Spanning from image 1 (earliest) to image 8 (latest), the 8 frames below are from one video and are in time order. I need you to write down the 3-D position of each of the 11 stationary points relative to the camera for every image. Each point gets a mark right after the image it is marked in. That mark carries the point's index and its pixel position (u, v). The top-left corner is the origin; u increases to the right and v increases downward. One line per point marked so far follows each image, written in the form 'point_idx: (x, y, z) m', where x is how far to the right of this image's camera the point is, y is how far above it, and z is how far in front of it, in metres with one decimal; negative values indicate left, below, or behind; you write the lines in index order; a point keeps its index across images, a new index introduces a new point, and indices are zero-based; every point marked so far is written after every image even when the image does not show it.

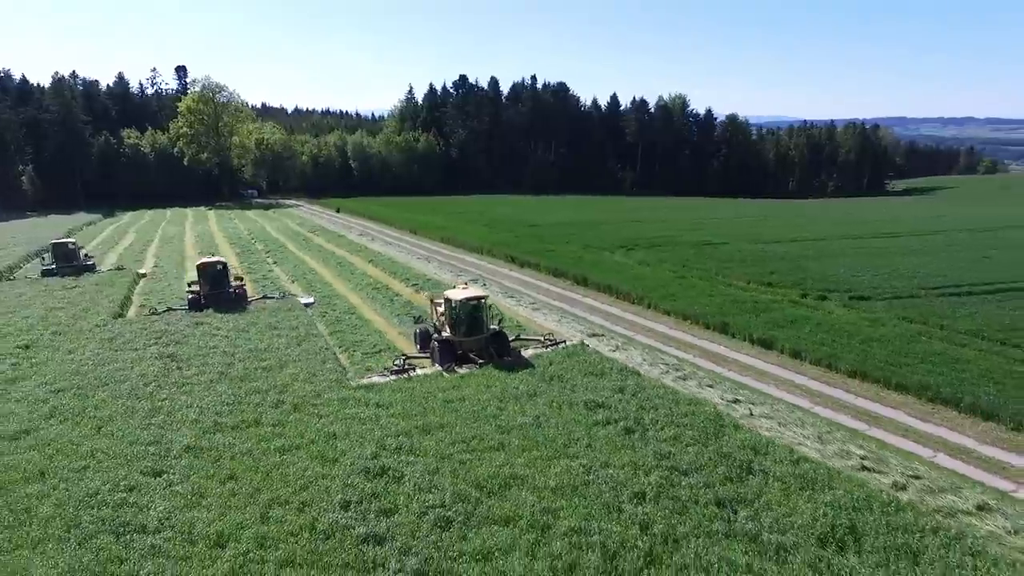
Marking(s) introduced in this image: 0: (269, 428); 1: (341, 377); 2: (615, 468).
0: (-5.2, -2.9, +13.1) m
1: (-4.5, -2.3, +16.1) m
2: (+1.9, -3.2, +11.0) m
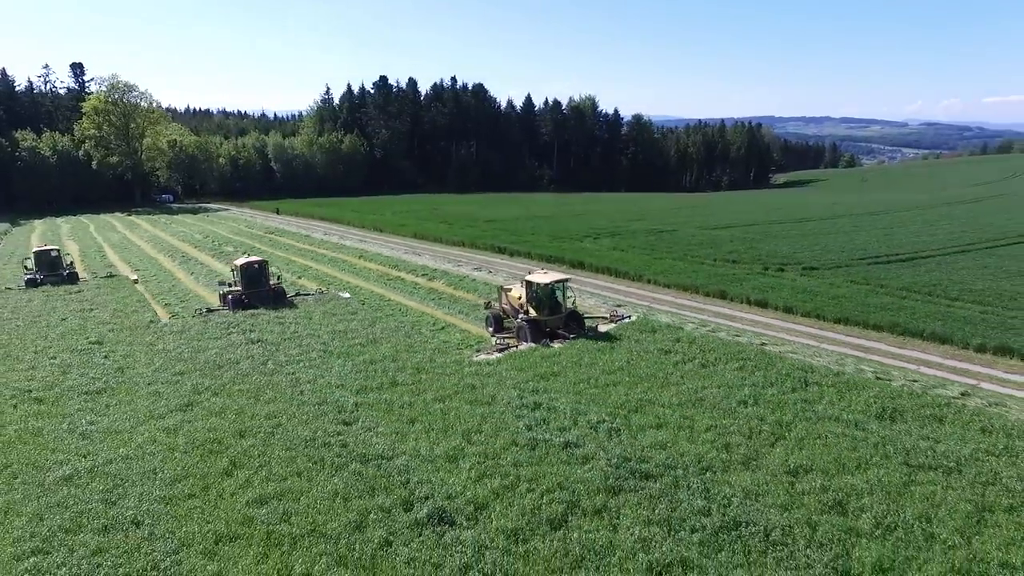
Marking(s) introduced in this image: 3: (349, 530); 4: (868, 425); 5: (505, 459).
0: (-2.5, -2.4, +15.4) m
1: (-2.3, -1.8, +18.6) m
2: (+4.8, -2.3, +14.5) m
3: (-2.5, -3.9, +9.8) m
4: (+7.4, -2.7, +12.4) m
5: (-0.1, -3.3, +11.6) m
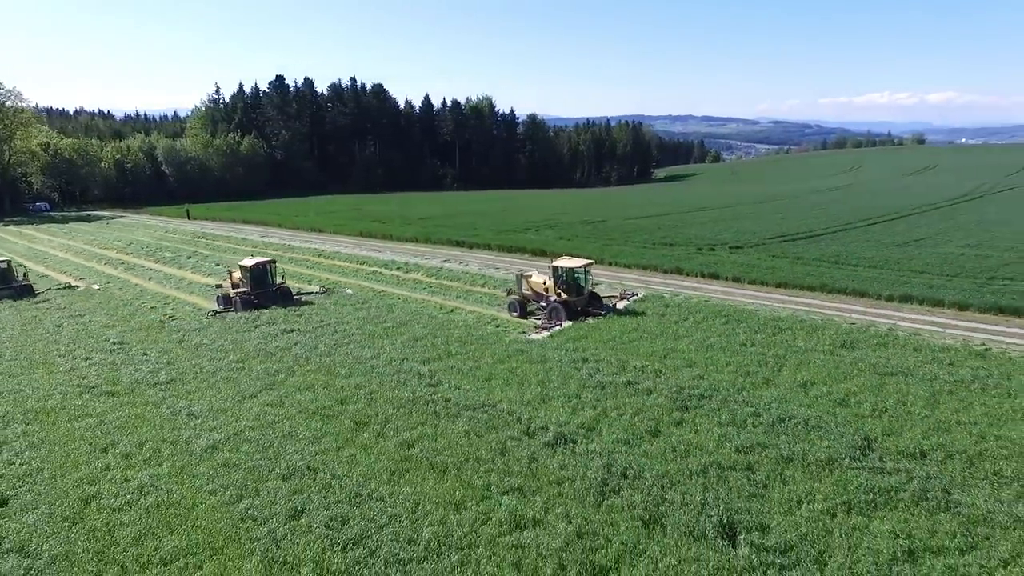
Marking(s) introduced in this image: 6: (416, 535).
0: (-1.3, -1.9, +17.8) m
1: (-1.7, -1.2, +20.9) m
2: (+6.1, -1.4, +18.1) m
3: (-0.2, -3.3, +12.2) m
4: (+9.0, -1.7, +16.6) m
5: (+1.8, -2.6, +14.5) m
6: (-1.4, -4.0, +9.8) m
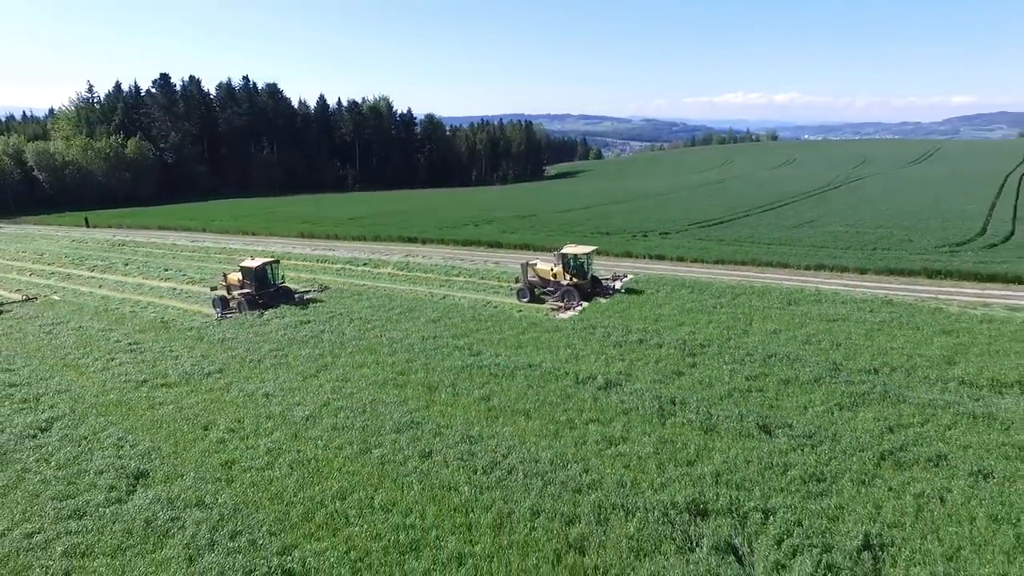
0: (-0.8, -1.3, +20.2) m
1: (-1.8, -0.7, +23.1) m
2: (+6.4, -0.5, +21.8) m
3: (+1.3, -2.7, +14.9) m
4: (+9.5, -0.6, +20.8) m
5: (+2.9, -1.9, +17.5) m
6: (+0.6, -3.4, +12.3) m
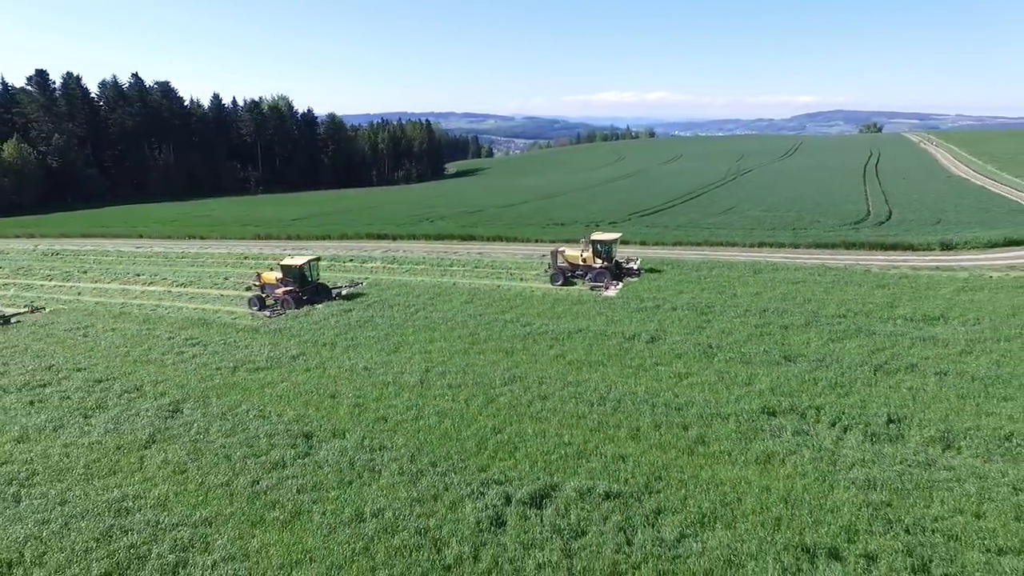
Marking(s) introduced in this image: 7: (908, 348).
0: (+0.3, -0.7, +23.2) m
1: (-1.2, -0.1, +25.9) m
2: (+7.1, +0.6, +26.0) m
3: (+3.4, -1.9, +18.3) m
4: (+10.3, +0.6, +25.6) m
5: (+4.5, -1.0, +21.2) m
6: (+3.2, -2.6, +15.7) m
7: (+11.4, -1.7, +17.5) m
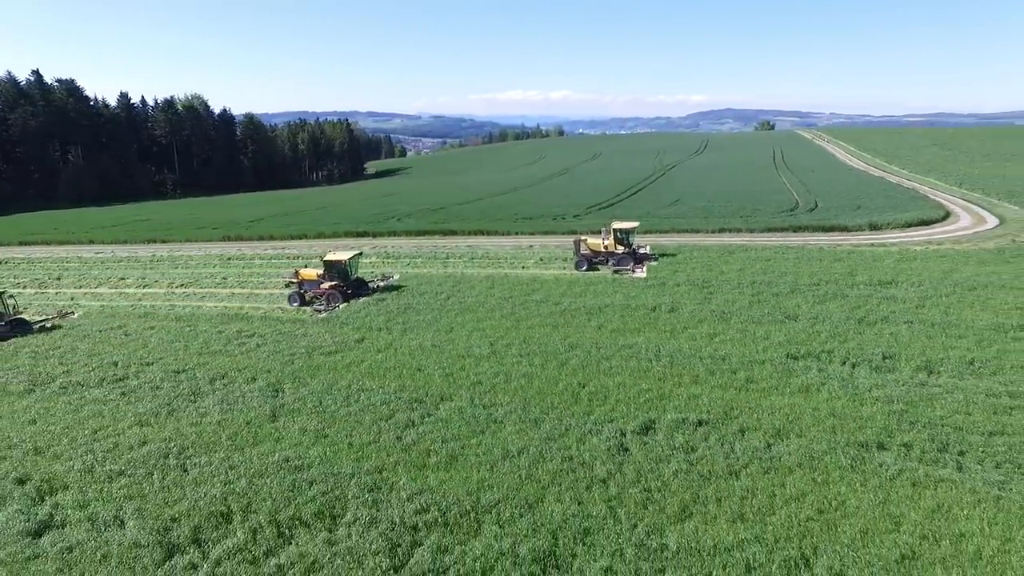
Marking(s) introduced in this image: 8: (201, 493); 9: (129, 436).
0: (+1.2, 0.0, +25.7) m
1: (-0.7, +0.5, +28.3) m
2: (+7.4, +1.5, +29.5) m
3: (+5.0, -1.1, +21.4) m
4: (+10.7, +1.6, +29.6) m
5: (+5.6, -0.2, +24.3) m
6: (+5.1, -1.9, +18.8) m
7: (+13.0, -0.6, +21.7) m
8: (-6.4, -4.2, +12.6) m
9: (-9.4, -3.6, +15.0) m
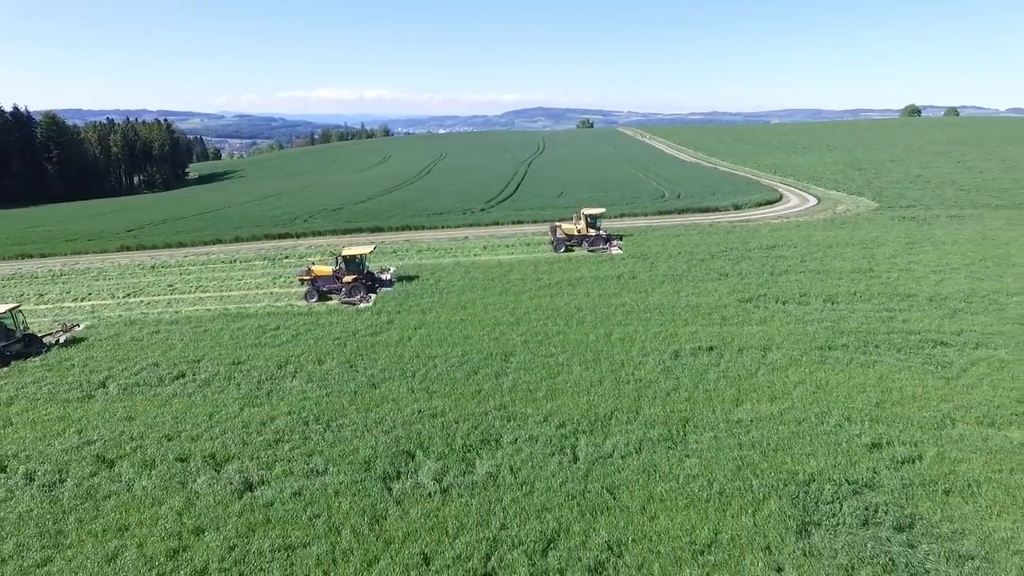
0: (0.0, +0.9, +29.6) m
1: (-2.5, +1.2, +31.5) m
2: (+4.9, +2.8, +34.9) m
3: (+4.9, +0.1, +26.4) m
4: (+8.0, +3.2, +35.8) m
5: (+4.6, +1.1, +29.4) m
6: (+5.8, -0.6, +23.9) m
7: (+12.5, +1.2, +28.9) m
8: (-3.5, -3.8, +14.9) m
9: (-7.1, -3.4, +16.5) m
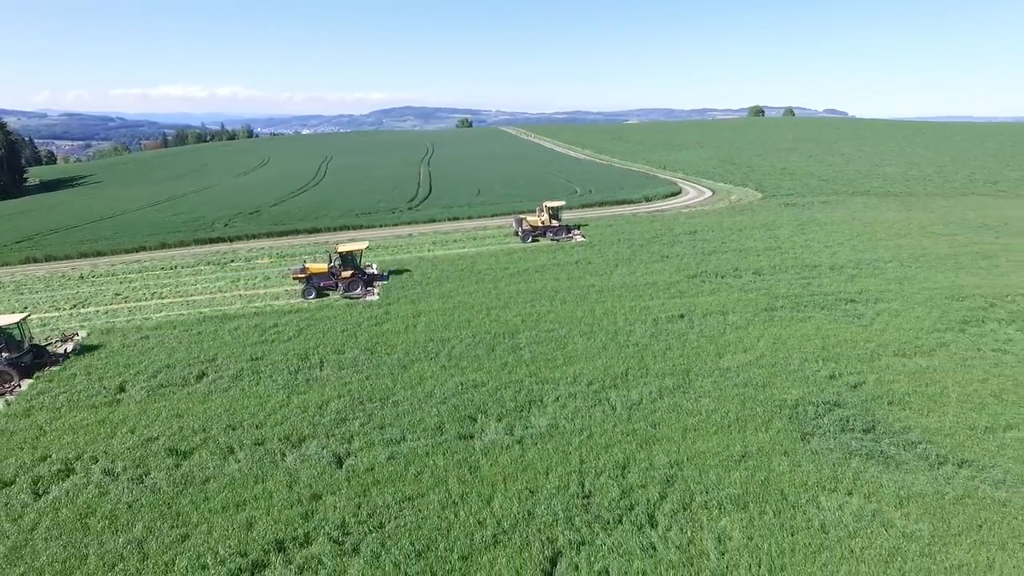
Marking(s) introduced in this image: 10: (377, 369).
0: (-1.9, +1.4, +31.7) m
1: (-4.8, +1.6, +33.1) m
2: (+1.7, +3.5, +37.8) m
3: (+3.5, +0.9, +29.5) m
4: (+4.6, +4.1, +39.3) m
5: (+2.6, +1.8, +32.4) m
6: (+4.9, +0.2, +27.3) m
7: (+10.4, +2.4, +33.4) m
8: (-2.2, -3.4, +16.6) m
9: (-6.1, -3.2, +17.5) m
10: (-4.3, -2.6, +19.3) m
